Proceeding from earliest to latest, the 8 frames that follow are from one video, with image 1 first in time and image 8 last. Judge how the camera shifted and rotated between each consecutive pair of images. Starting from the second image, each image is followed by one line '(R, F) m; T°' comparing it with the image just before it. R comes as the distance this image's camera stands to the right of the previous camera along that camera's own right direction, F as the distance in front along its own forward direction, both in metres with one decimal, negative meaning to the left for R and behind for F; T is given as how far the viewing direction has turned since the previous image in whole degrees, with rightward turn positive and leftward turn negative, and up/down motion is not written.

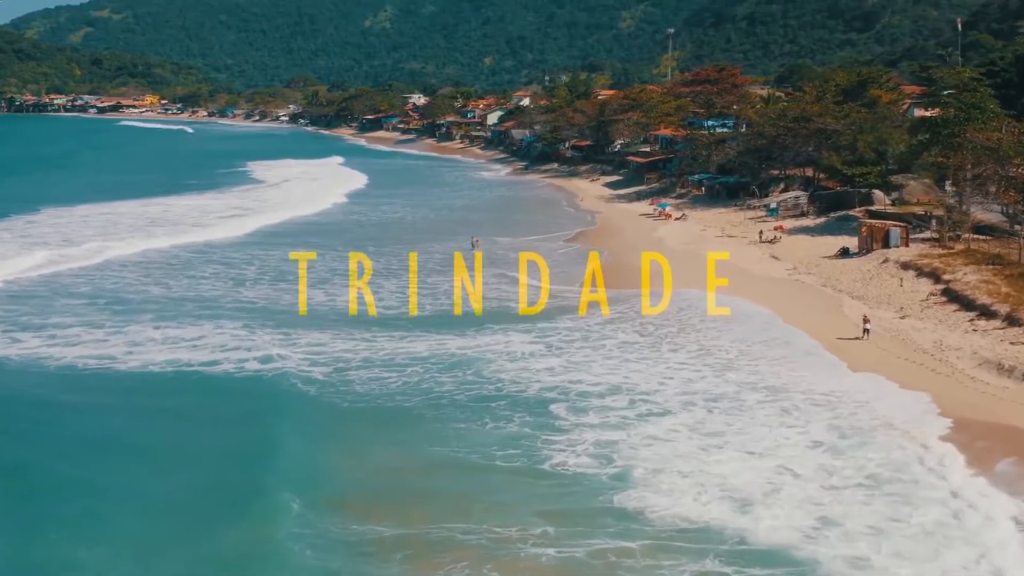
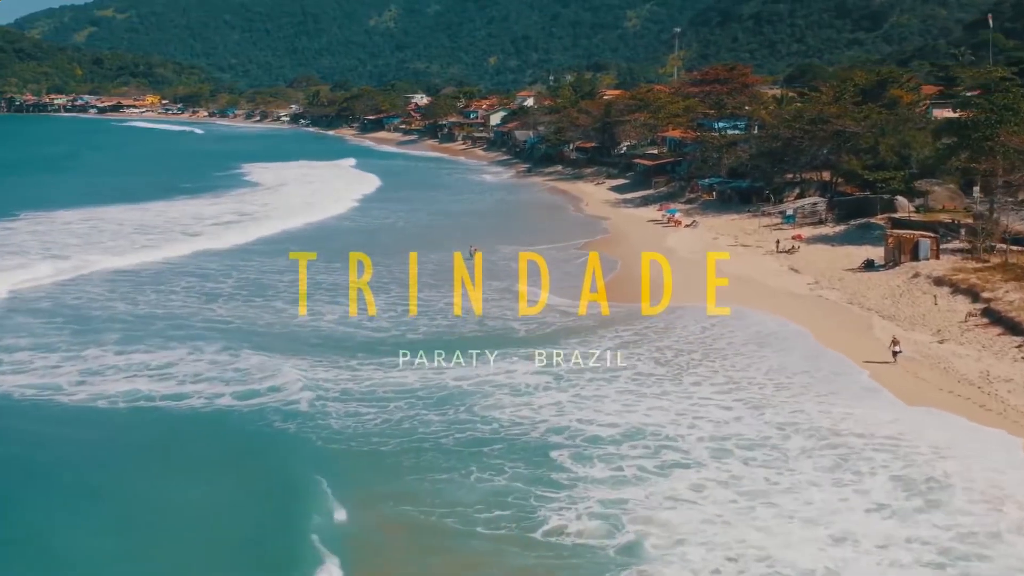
(+0.1, +2.0) m; 0°
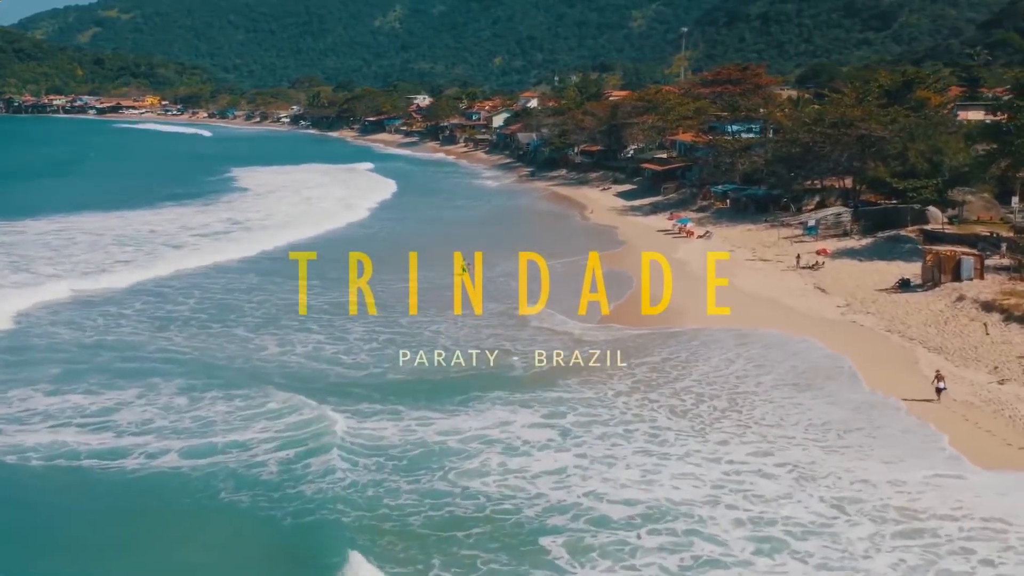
(+0.2, +2.5) m; 0°
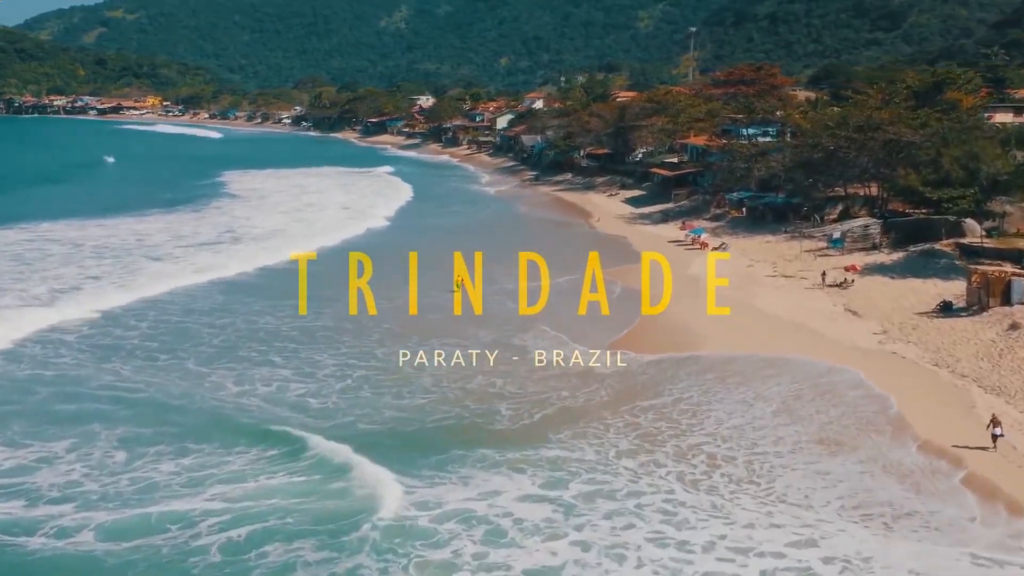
(+0.1, +2.4) m; 0°
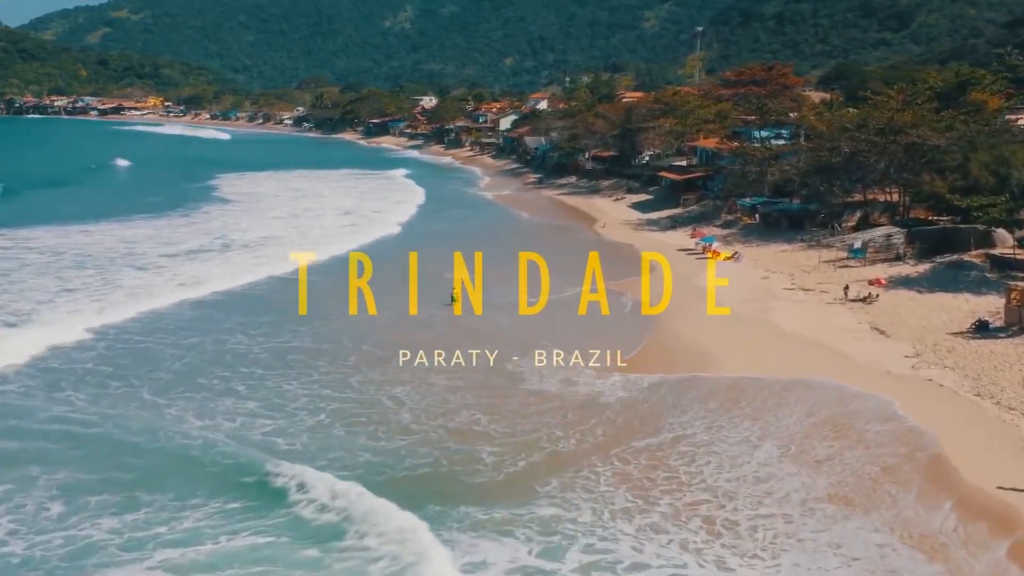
(+0.1, +1.7) m; 0°
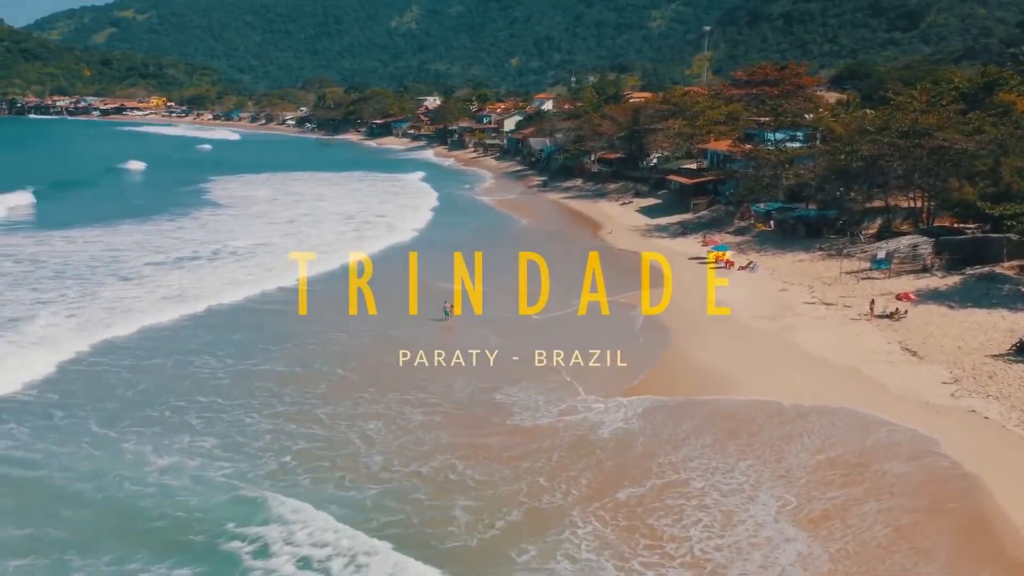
(+0.1, +1.7) m; 0°
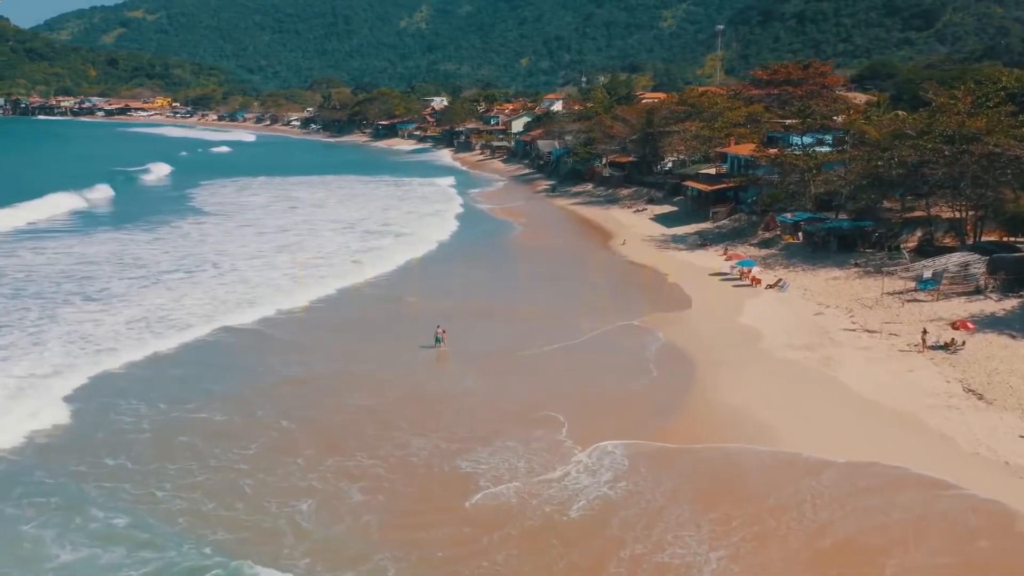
(+0.1, +2.7) m; 0°
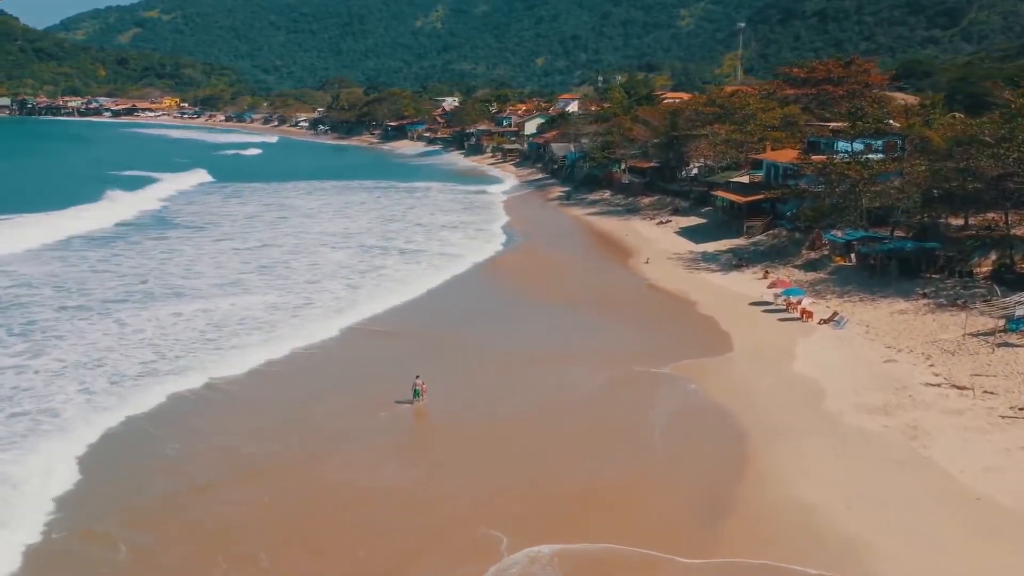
(+0.2, +4.0) m; -1°
